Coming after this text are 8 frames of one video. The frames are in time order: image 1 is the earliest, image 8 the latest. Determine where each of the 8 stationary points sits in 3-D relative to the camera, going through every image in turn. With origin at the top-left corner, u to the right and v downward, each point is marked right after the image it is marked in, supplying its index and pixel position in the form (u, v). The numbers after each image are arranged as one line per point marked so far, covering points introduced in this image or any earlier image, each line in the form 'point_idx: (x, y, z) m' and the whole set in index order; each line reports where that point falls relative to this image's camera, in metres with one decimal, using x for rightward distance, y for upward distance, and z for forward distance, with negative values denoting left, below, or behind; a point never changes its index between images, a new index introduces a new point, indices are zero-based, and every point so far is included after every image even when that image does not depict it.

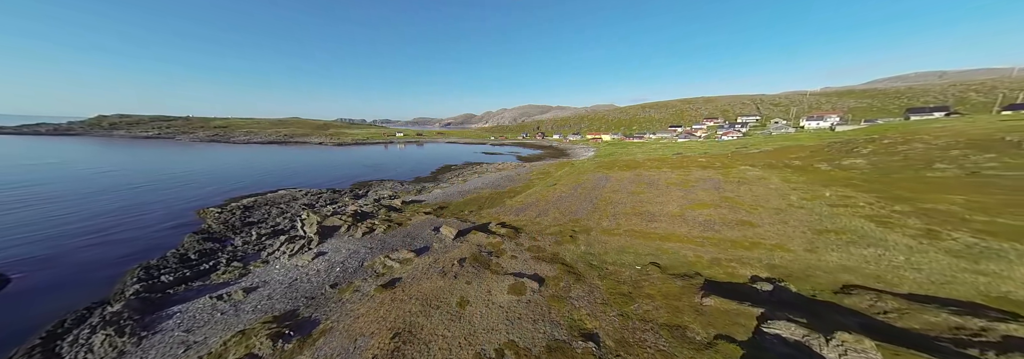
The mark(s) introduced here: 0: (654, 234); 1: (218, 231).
0: (+11.2, -4.4, +16.7) m
1: (-26.9, -5.1, +19.1) m
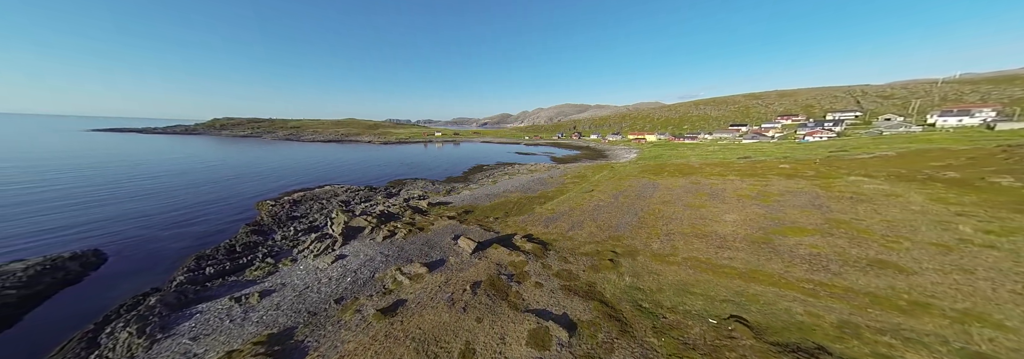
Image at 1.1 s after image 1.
0: (+12.9, -5.3, +12.5) m
1: (-24.4, -4.8, +20.8) m
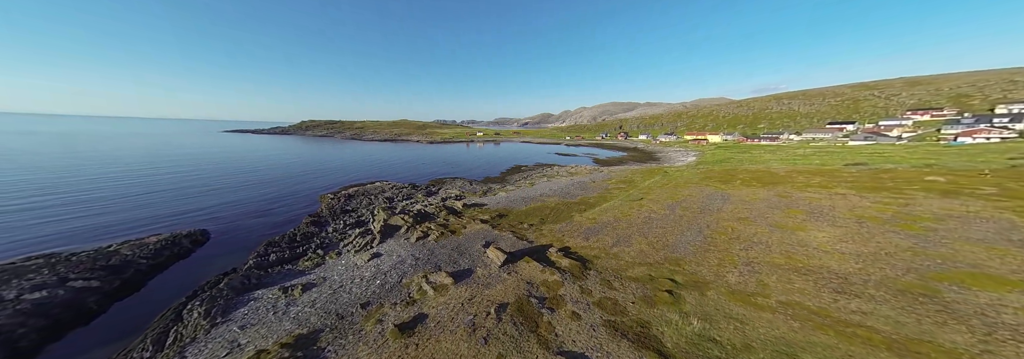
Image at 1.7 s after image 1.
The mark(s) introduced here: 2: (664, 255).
0: (+14.4, -6.2, +8.5) m
1: (-20.8, -4.4, +23.3) m
2: (+11.3, -5.5, +15.5) m
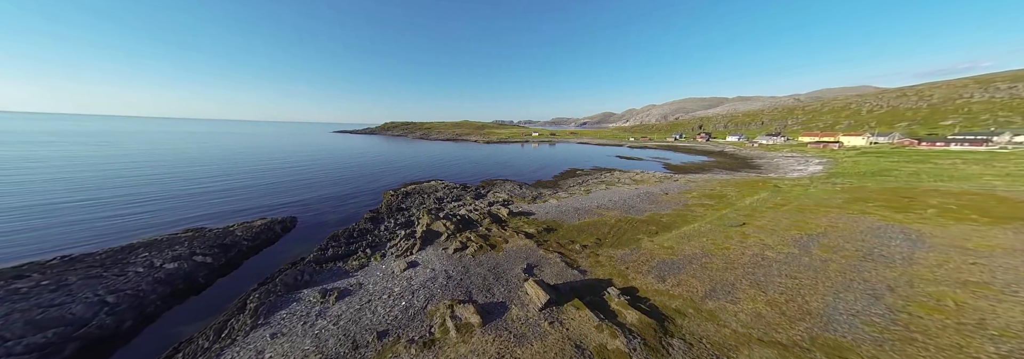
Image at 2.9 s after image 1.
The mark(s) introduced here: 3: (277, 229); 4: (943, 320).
0: (+14.9, -7.7, +2.1) m
1: (-15.5, -4.4, +25.0) m
2: (+13.7, -7.0, +9.6) m
3: (-22.3, -4.7, +19.9) m
4: (+19.7, -6.6, +9.6) m
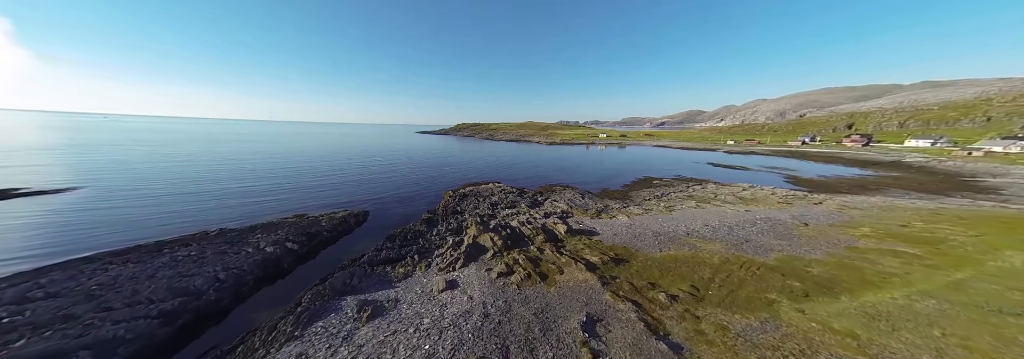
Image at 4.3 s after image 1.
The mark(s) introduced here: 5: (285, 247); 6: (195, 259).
0: (+13.6, -9.4, -5.1) m
1: (-9.0, -4.7, +25.3) m
2: (+14.5, -8.7, +2.5) m
3: (-17.0, -4.5, +22.3) m
4: (+20.3, -8.7, +0.8) m
5: (-17.8, -5.3, +16.6) m
6: (-20.5, -5.1, +13.7) m
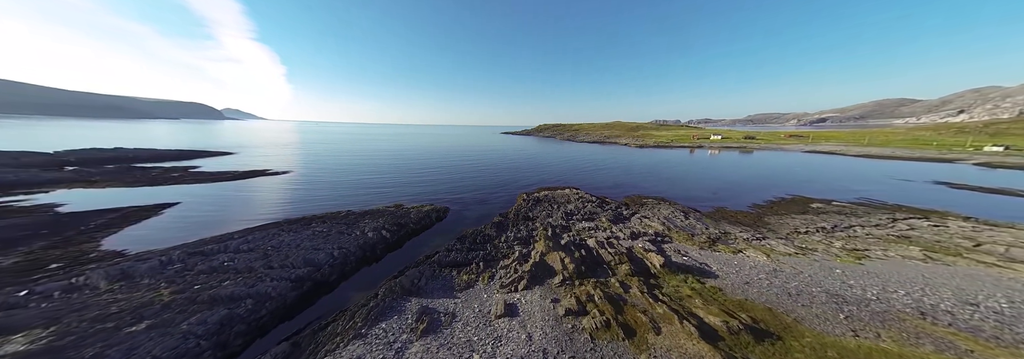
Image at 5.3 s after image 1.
0: (+9.8, -10.7, -11.8) m
1: (-0.7, -5.1, +24.5) m
2: (+13.3, -10.3, -5.0) m
3: (-9.2, -4.4, +24.4) m
4: (+18.1, -10.6, -8.6) m
5: (-12.0, -5.0, +19.4) m
6: (-15.5, -4.6, +17.6) m
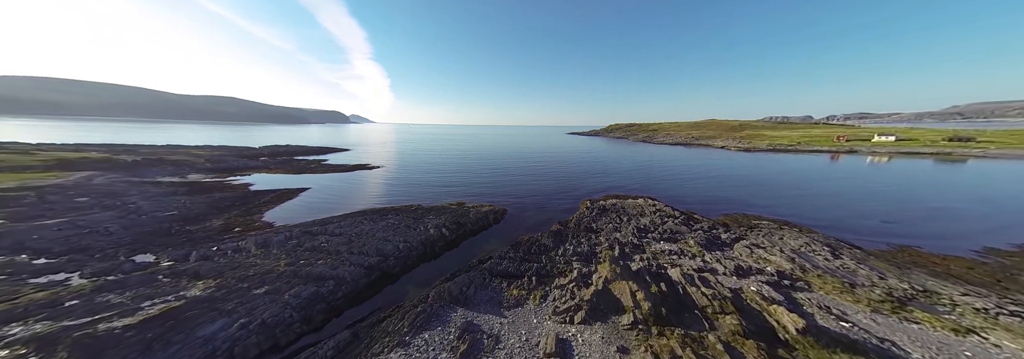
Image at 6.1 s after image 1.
0: (+5.2, -11.5, -15.7) m
1: (+5.4, -5.8, +22.1) m
2: (+10.4, -11.3, -10.1) m
3: (-2.7, -4.6, +24.3) m
4: (+14.1, -11.7, -14.9) m
5: (-6.8, -5.0, +20.2) m
6: (-10.7, -4.4, +19.5) m
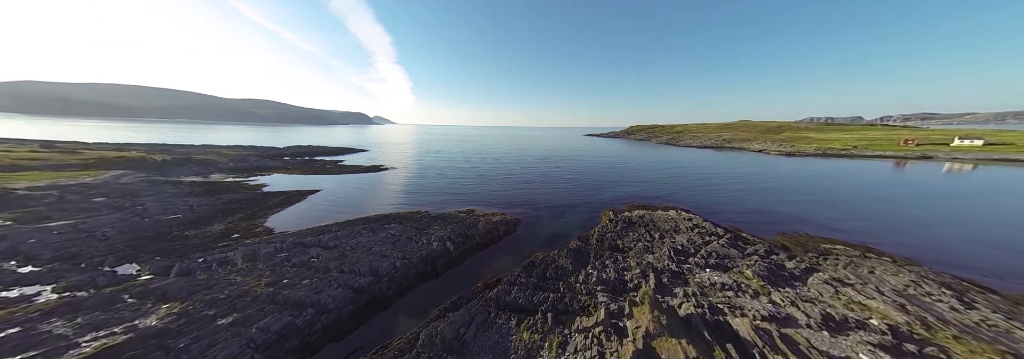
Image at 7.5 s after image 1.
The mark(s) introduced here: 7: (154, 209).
0: (+3.2, -12.2, -18.8) m
1: (+6.6, -6.7, +18.9) m
2: (+8.9, -12.1, -13.7) m
3: (-1.2, -5.4, +21.7) m
4: (+12.2, -12.6, -18.7) m
5: (-5.7, -5.7, +18.0) m
6: (-9.6, -5.0, +17.6) m
7: (-30.6, -2.5, +17.9) m
